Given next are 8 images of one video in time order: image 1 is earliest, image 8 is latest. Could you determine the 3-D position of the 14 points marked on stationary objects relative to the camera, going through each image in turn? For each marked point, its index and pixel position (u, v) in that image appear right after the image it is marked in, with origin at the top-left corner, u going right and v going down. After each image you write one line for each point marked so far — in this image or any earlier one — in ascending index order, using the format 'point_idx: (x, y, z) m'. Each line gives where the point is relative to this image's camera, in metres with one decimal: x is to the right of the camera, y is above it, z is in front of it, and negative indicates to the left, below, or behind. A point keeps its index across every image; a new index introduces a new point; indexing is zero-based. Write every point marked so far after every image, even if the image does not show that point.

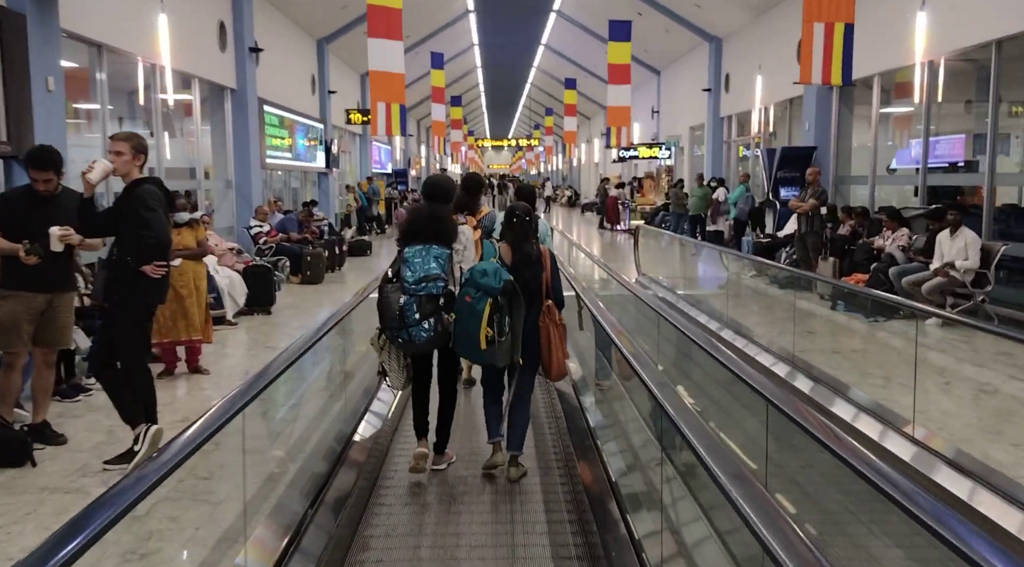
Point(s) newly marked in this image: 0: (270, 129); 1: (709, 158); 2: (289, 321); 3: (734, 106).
0: (-3.1, +2.0, +10.9) m
1: (+3.4, +2.2, +14.7) m
2: (-1.6, -0.3, +6.2) m
3: (+3.6, +2.8, +13.8) m
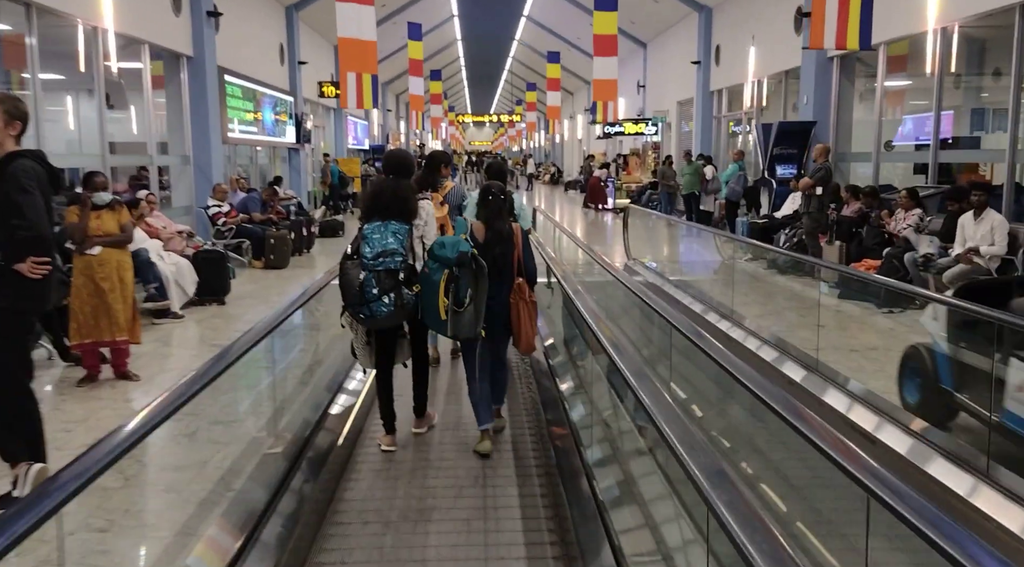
0: (-3.4, +2.2, +10.2) m
1: (+3.1, +2.5, +14.2) m
2: (-1.8, -0.2, +5.7) m
3: (+3.3, +3.1, +13.2) m
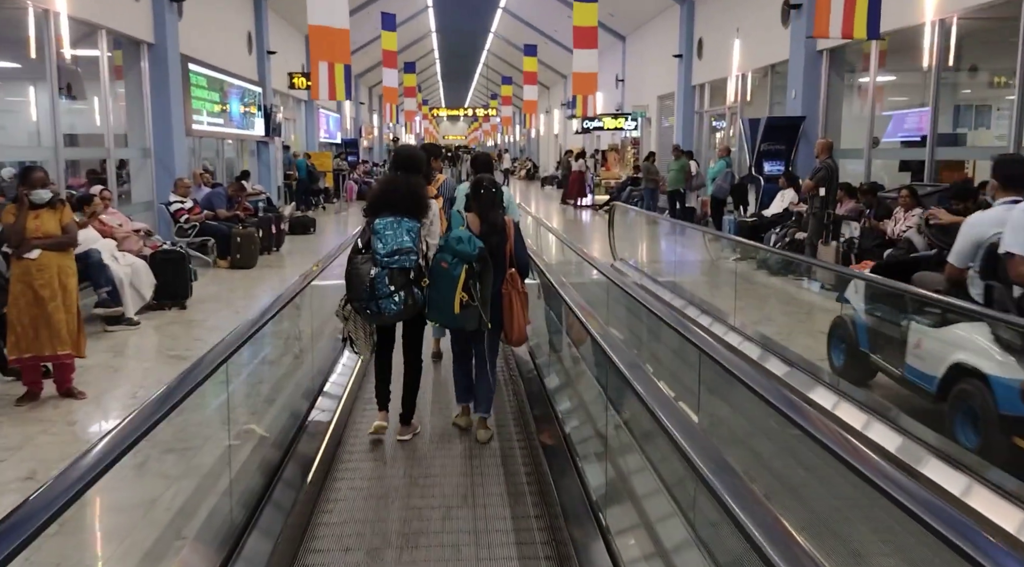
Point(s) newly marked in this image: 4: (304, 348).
0: (-3.6, +2.2, +9.8) m
1: (+2.7, +2.5, +13.9) m
2: (-1.9, -0.2, +5.3) m
3: (+2.9, +3.2, +12.9) m
4: (-1.3, -0.4, +5.2) m
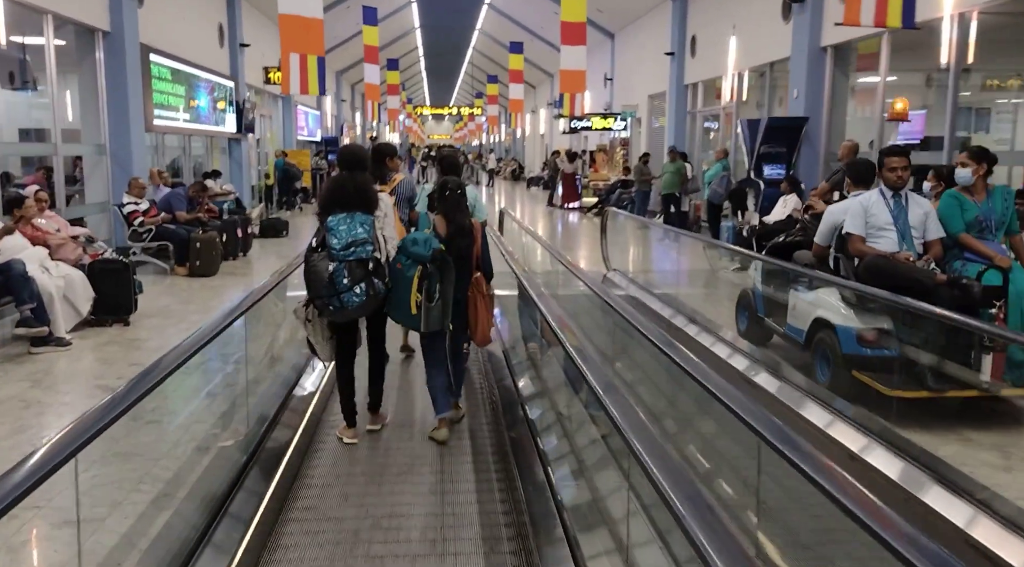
0: (-3.8, +2.1, +9.2) m
1: (+2.5, +2.4, +13.4) m
2: (-2.0, -0.3, +4.7) m
3: (+2.7, +3.1, +12.5) m
4: (-1.4, -0.5, +4.7) m
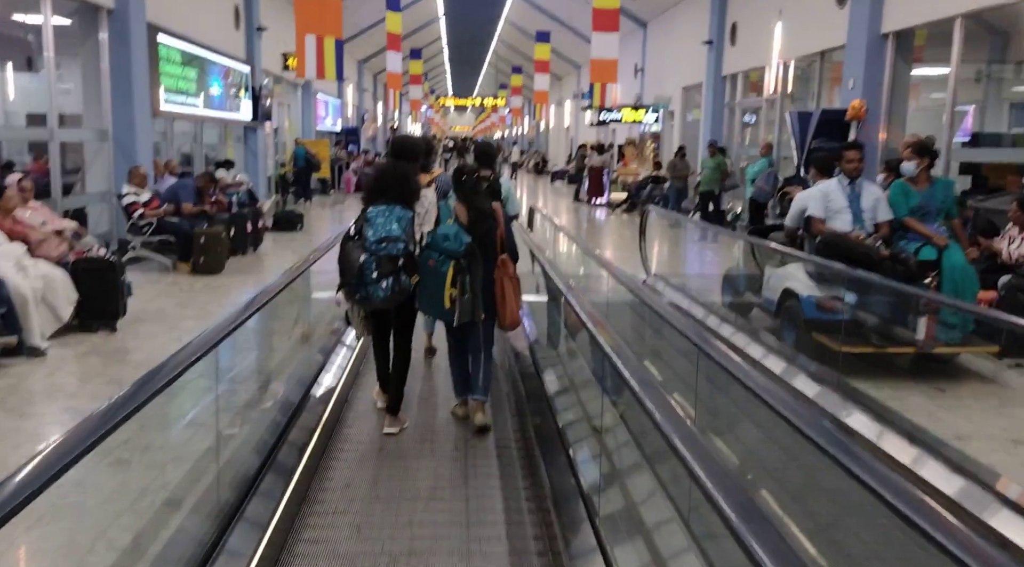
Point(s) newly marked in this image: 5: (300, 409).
0: (-3.5, +2.2, +8.7) m
1: (+2.9, +2.4, +12.8) m
2: (-1.8, -0.3, +4.2) m
3: (+3.1, +3.0, +11.8) m
4: (-1.2, -0.5, +4.2) m
5: (-1.1, -0.7, +4.6) m
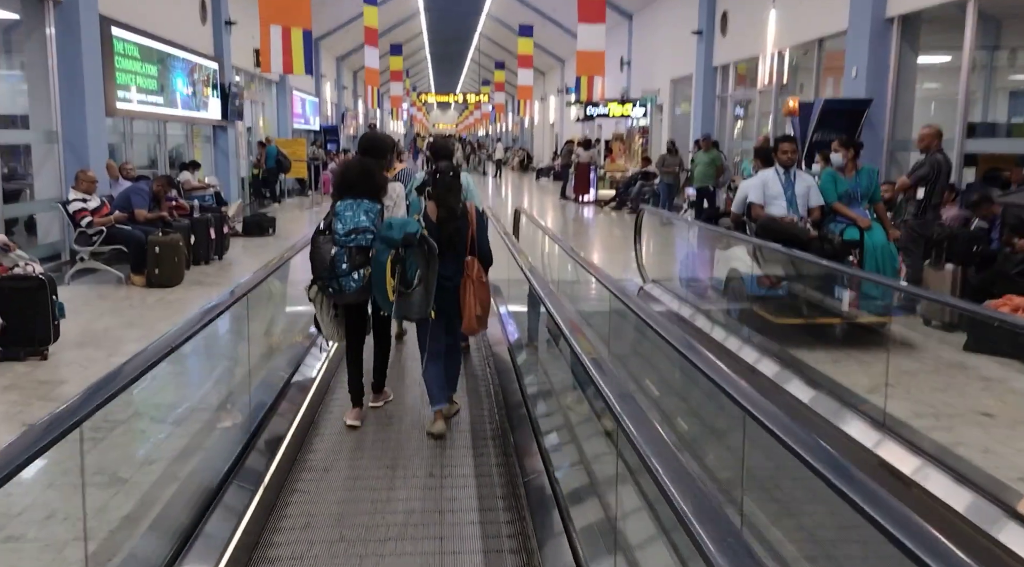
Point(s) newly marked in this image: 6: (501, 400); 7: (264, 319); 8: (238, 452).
0: (-3.6, +2.1, +8.2) m
1: (+2.6, +2.4, +12.4) m
2: (-1.9, -0.4, +3.7) m
3: (+2.9, +3.0, +11.4) m
4: (-1.3, -0.6, +3.7) m
5: (-1.2, -0.7, +4.2) m
6: (0.0, -0.7, +4.9) m
7: (-1.3, -0.2, +4.7) m
8: (-1.2, -0.8, +3.8) m
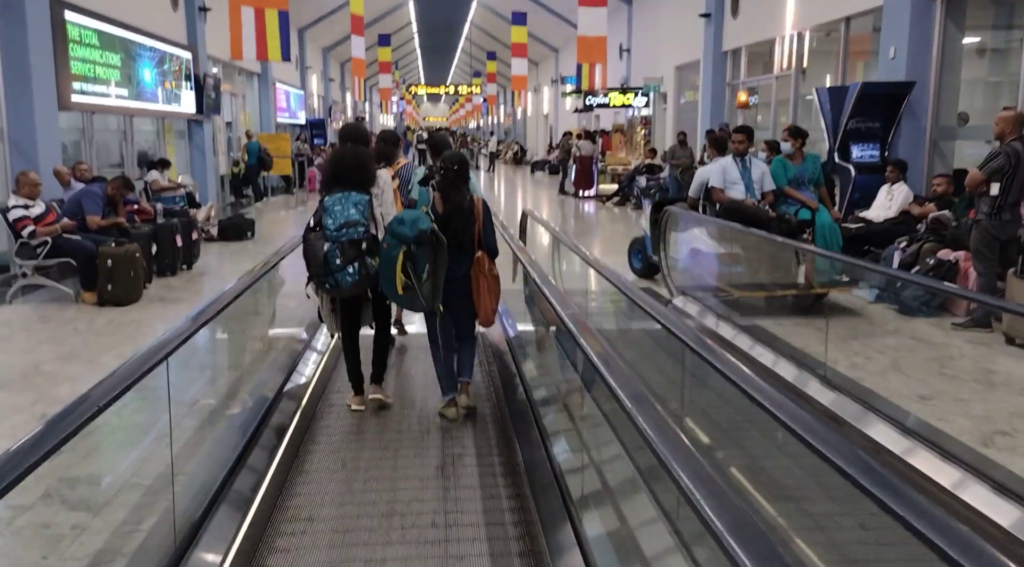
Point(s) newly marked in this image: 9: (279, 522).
0: (-3.7, +2.0, +7.4) m
1: (+2.6, +2.4, +11.7) m
2: (-1.8, -0.5, +3.0) m
3: (+2.8, +3.1, +10.7) m
4: (-1.2, -0.7, +3.0) m
5: (-1.1, -0.8, +3.5) m
6: (0.0, -0.8, +4.3) m
7: (-1.3, -0.3, +4.0) m
8: (-1.2, -0.9, +3.2) m
9: (-0.9, -1.0, +3.3) m
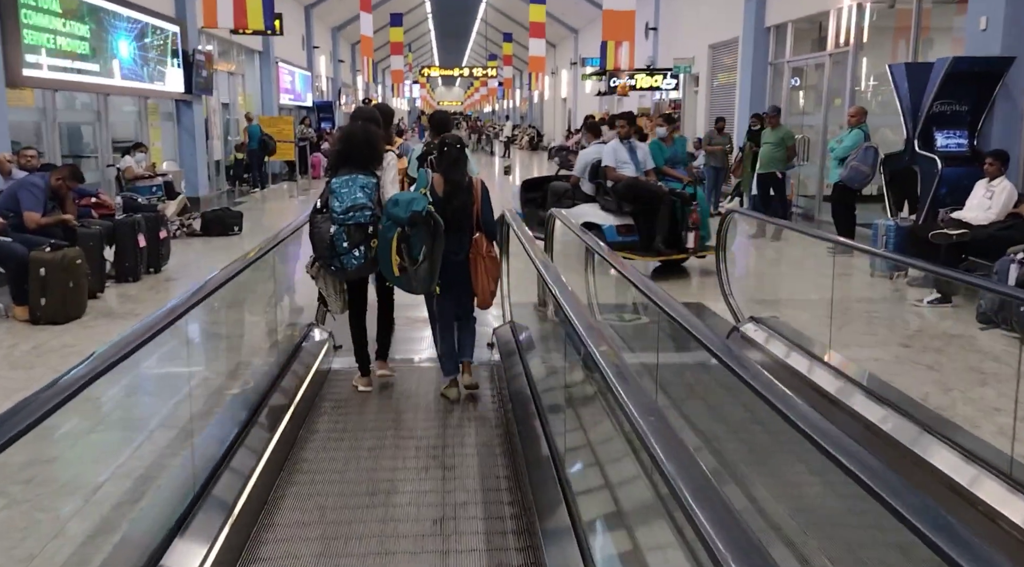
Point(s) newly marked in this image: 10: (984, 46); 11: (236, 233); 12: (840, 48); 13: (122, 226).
0: (-3.5, +2.0, +6.6) m
1: (+2.8, +2.4, +10.7) m
2: (-1.7, -0.6, +2.2) m
3: (+3.0, +3.1, +9.7) m
4: (-1.1, -0.8, +2.2) m
5: (-1.1, -0.9, +2.6) m
6: (+0.1, -0.9, +3.4) m
7: (-1.2, -0.4, +3.2) m
8: (-1.1, -1.0, +2.3) m
9: (-0.8, -1.1, +2.5) m
10: (+3.4, +1.9, +6.9) m
11: (-2.4, +0.5, +7.6) m
12: (+3.2, +2.4, +8.8) m
13: (-2.1, +0.3, +4.9) m
